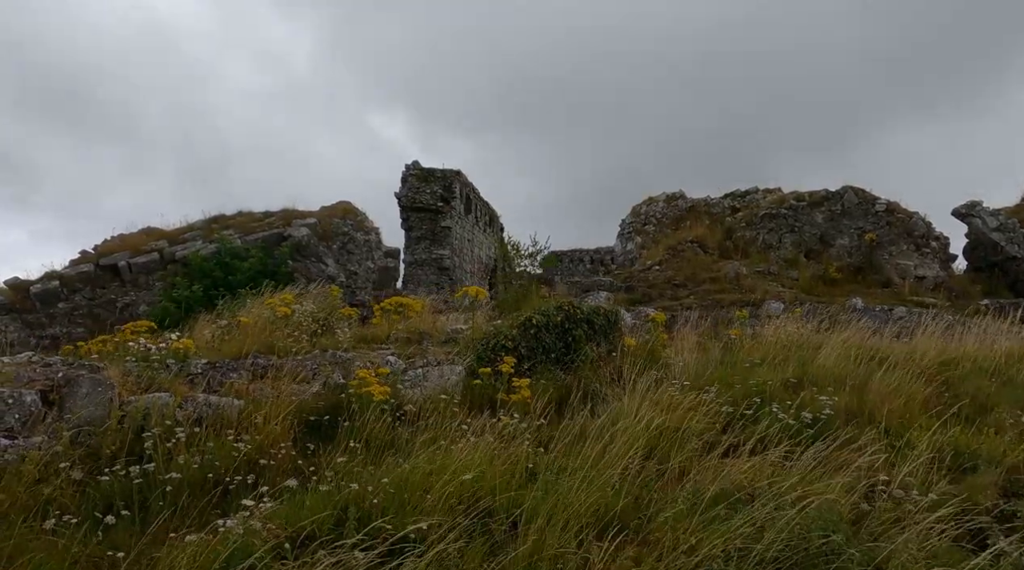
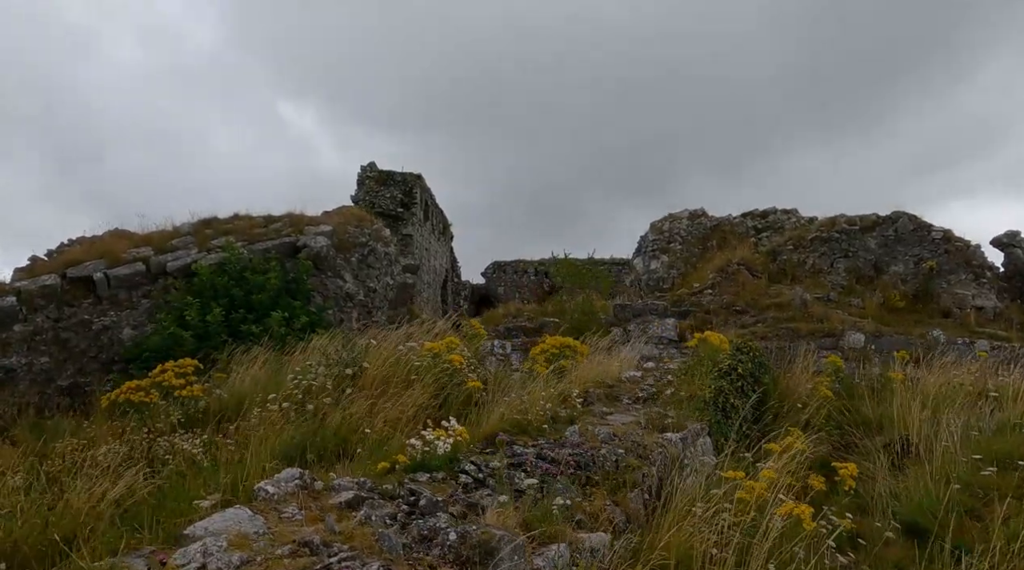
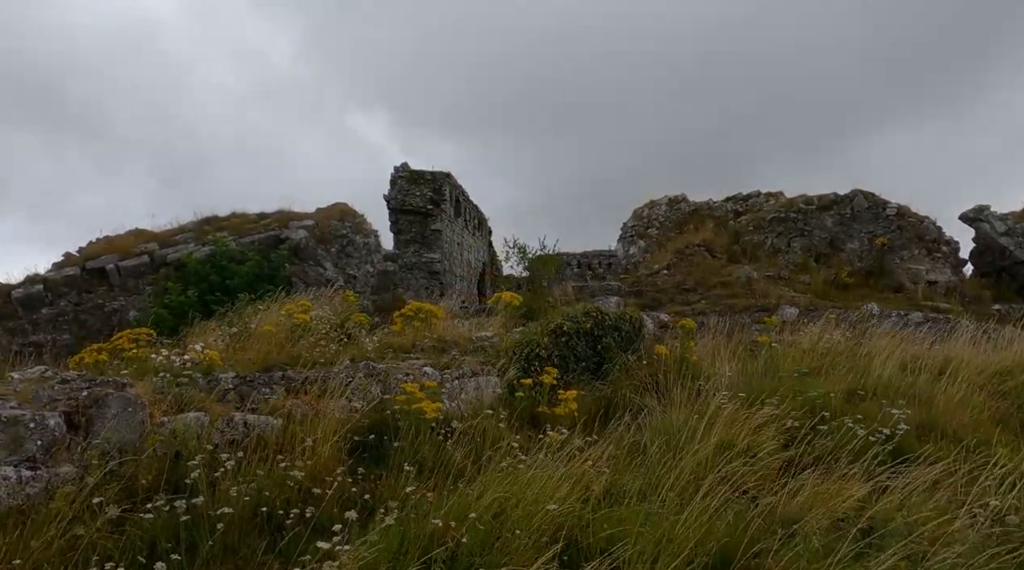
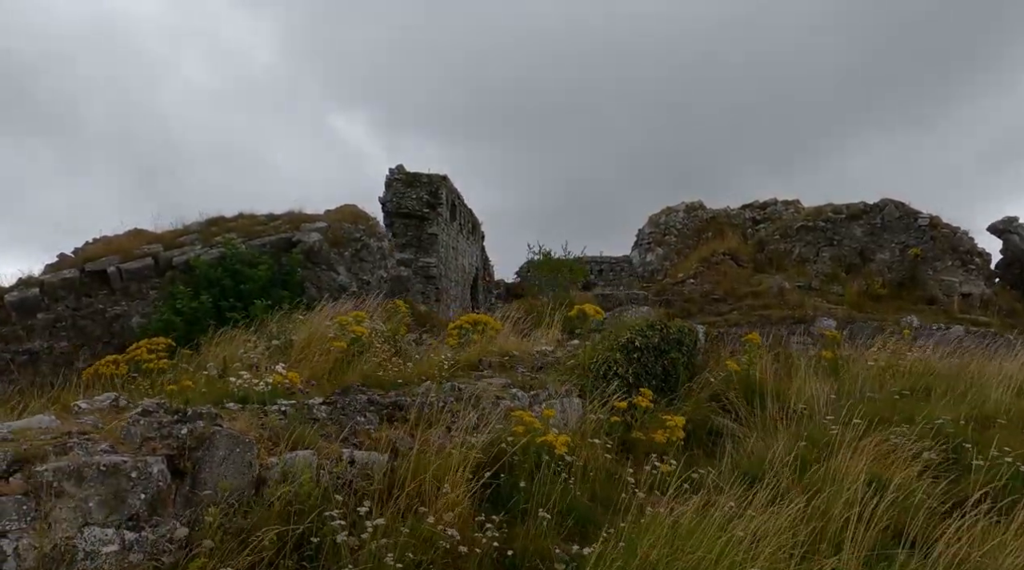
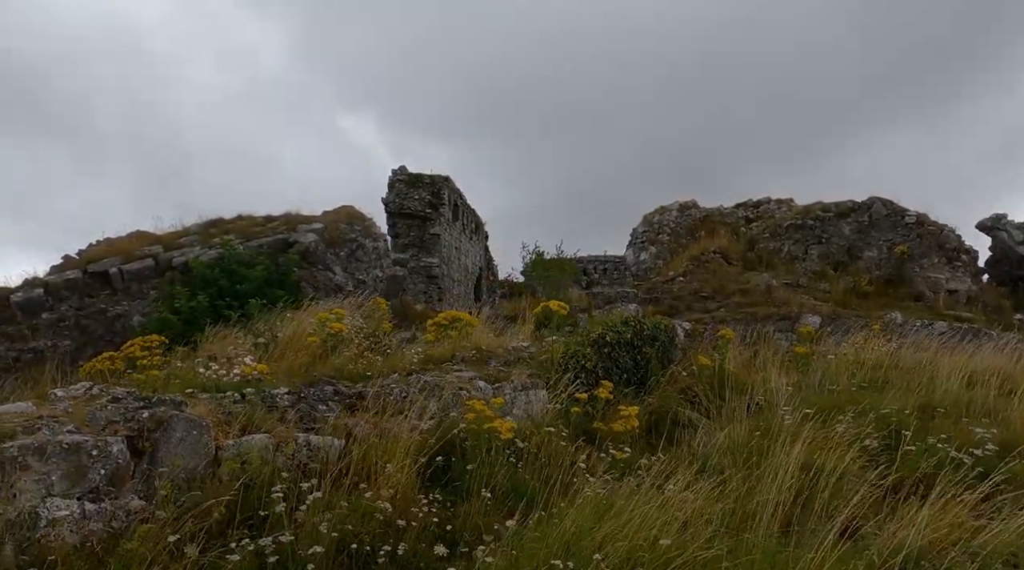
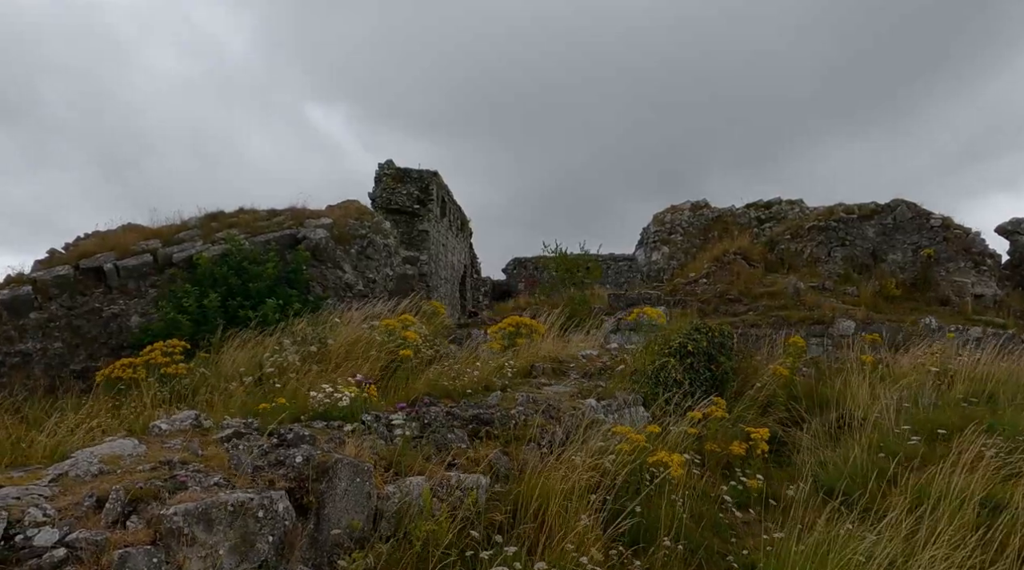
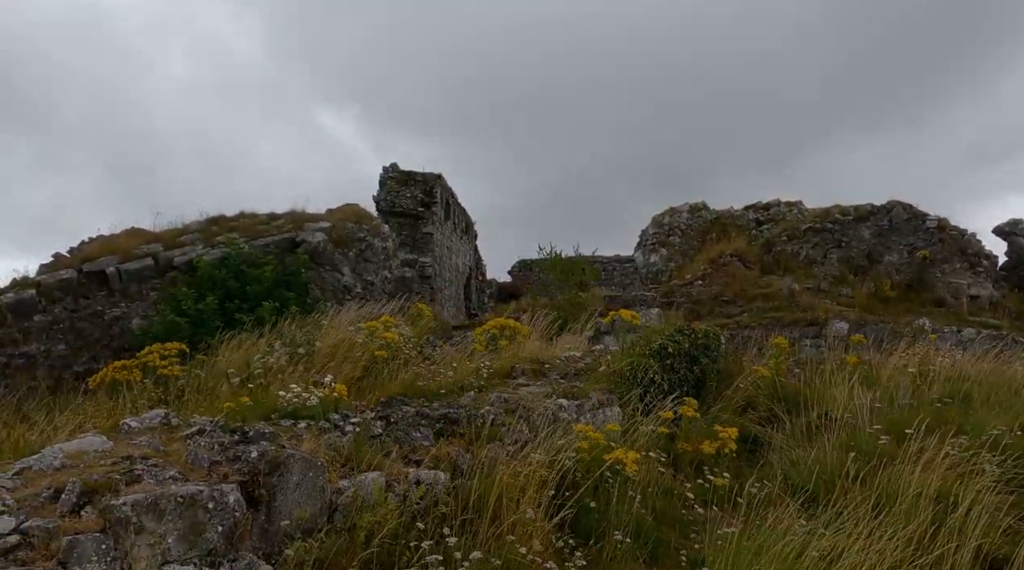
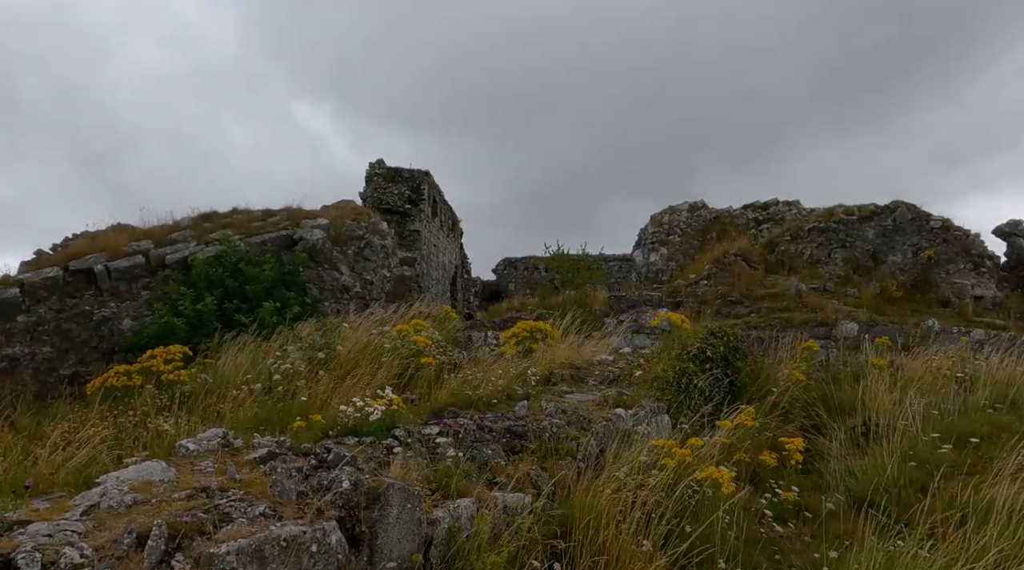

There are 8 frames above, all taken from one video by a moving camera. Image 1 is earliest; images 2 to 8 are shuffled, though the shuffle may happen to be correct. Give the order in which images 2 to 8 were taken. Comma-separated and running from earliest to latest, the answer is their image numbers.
3, 5, 4, 7, 6, 8, 2
